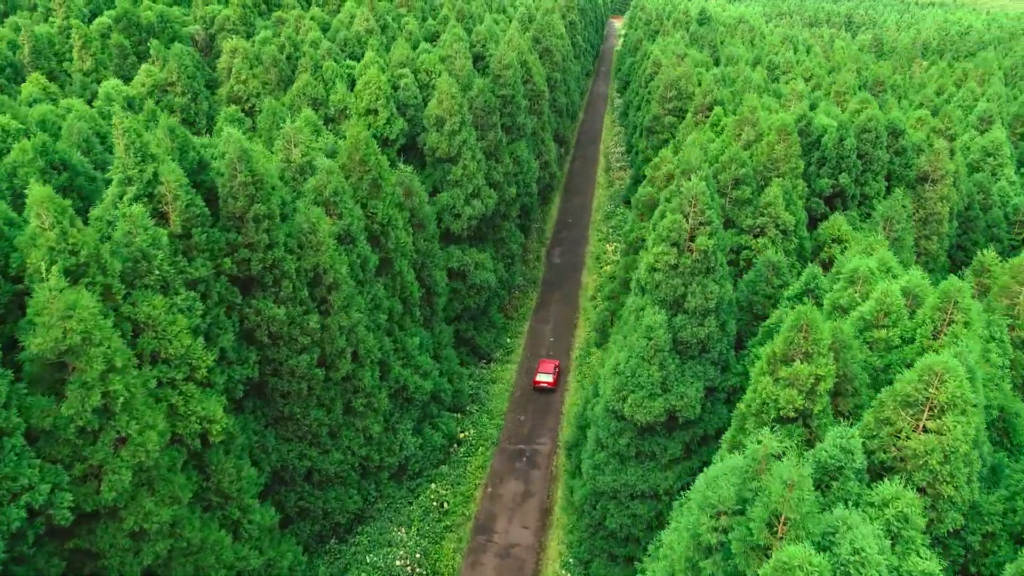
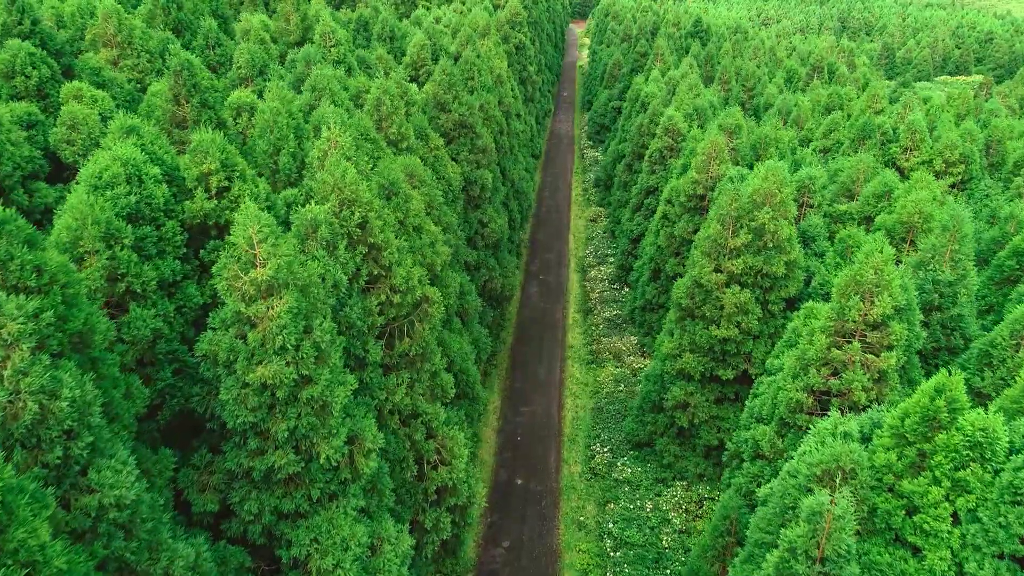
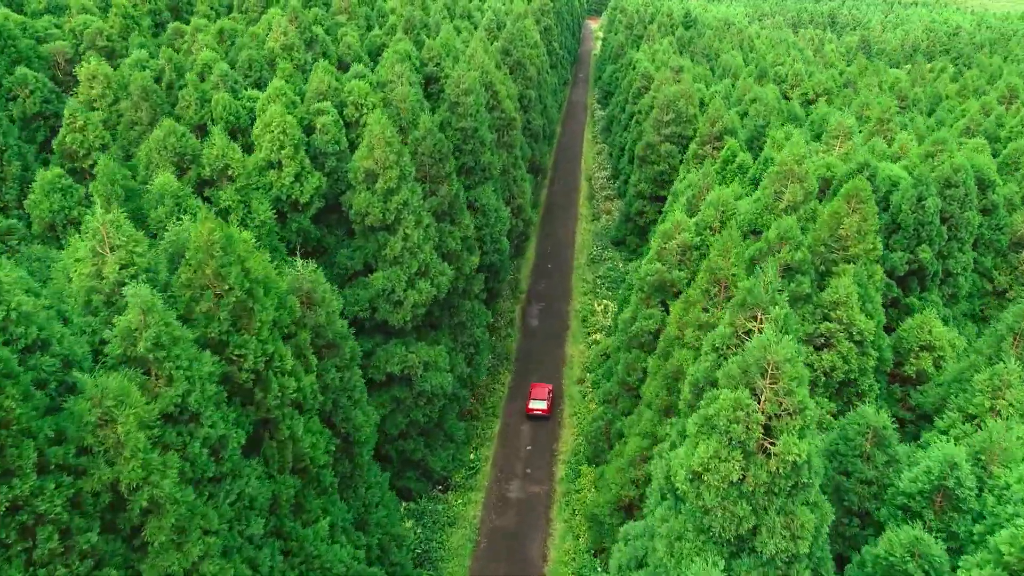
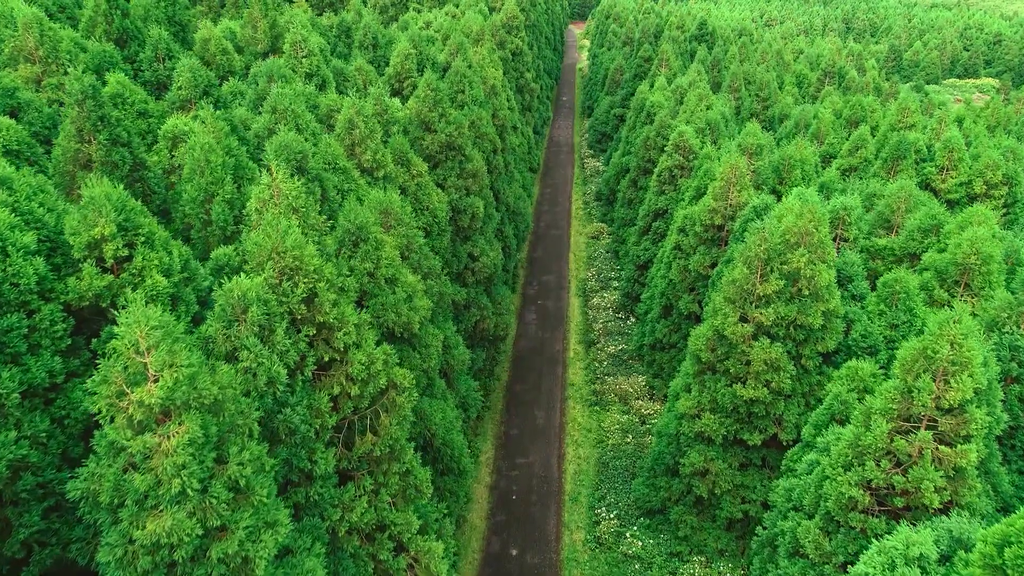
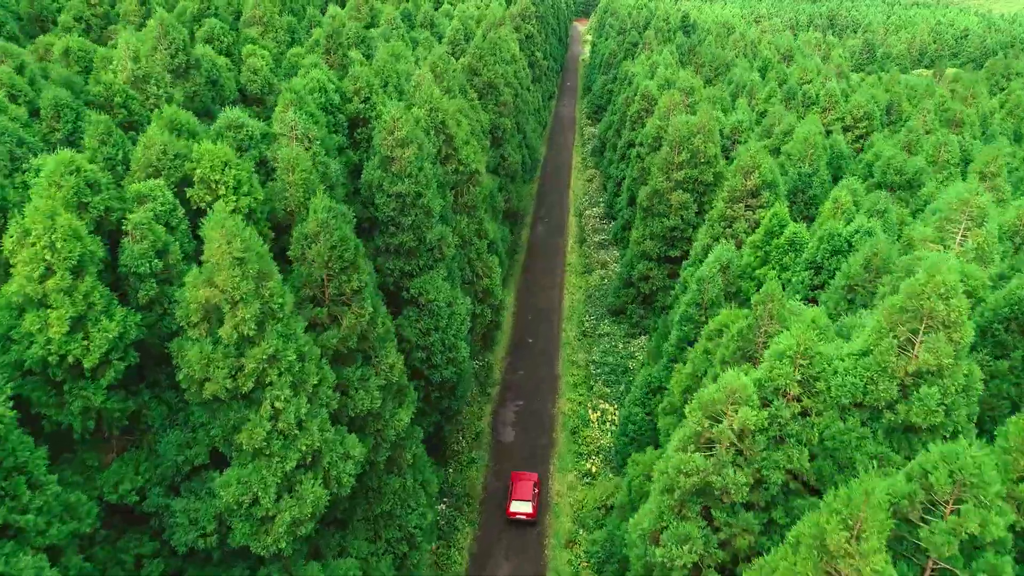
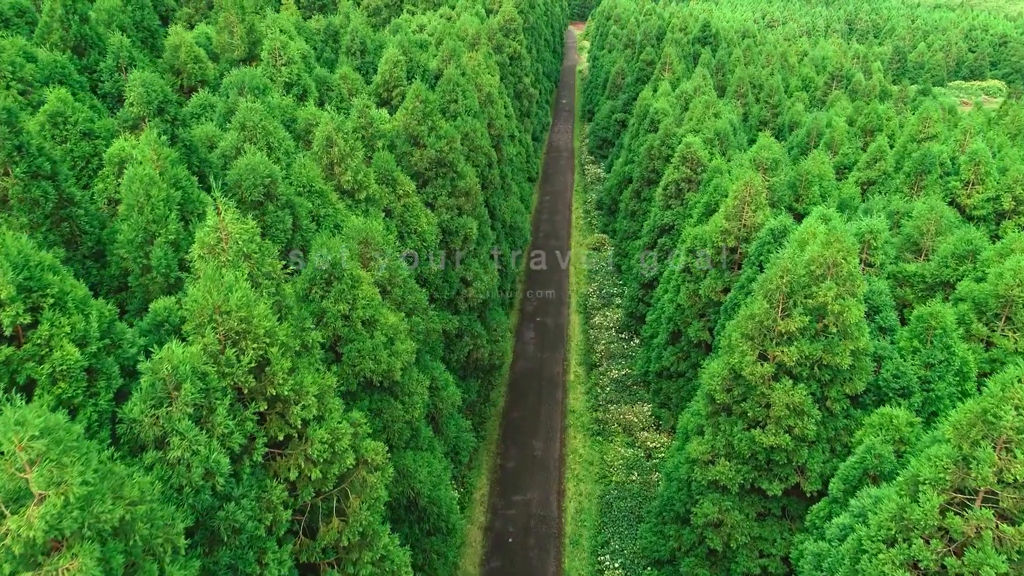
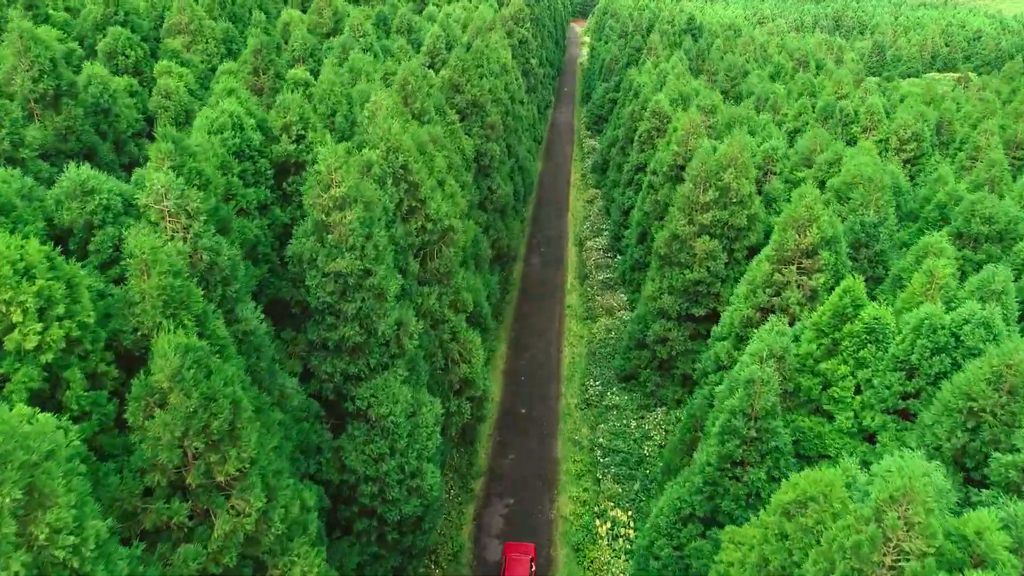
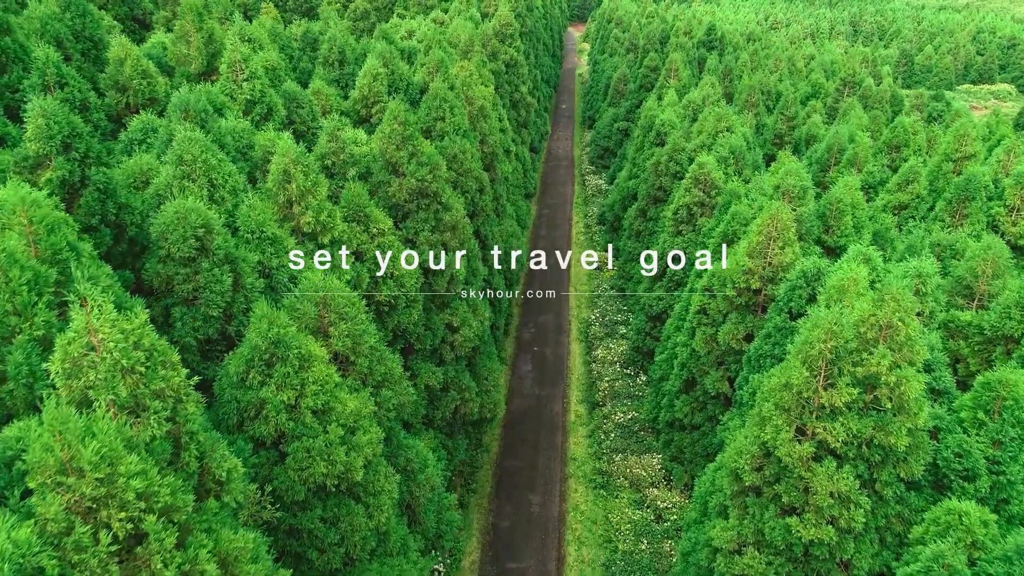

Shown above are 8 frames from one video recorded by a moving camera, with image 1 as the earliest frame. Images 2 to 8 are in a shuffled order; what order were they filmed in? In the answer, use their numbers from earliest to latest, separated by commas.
3, 5, 7, 2, 4, 6, 8
